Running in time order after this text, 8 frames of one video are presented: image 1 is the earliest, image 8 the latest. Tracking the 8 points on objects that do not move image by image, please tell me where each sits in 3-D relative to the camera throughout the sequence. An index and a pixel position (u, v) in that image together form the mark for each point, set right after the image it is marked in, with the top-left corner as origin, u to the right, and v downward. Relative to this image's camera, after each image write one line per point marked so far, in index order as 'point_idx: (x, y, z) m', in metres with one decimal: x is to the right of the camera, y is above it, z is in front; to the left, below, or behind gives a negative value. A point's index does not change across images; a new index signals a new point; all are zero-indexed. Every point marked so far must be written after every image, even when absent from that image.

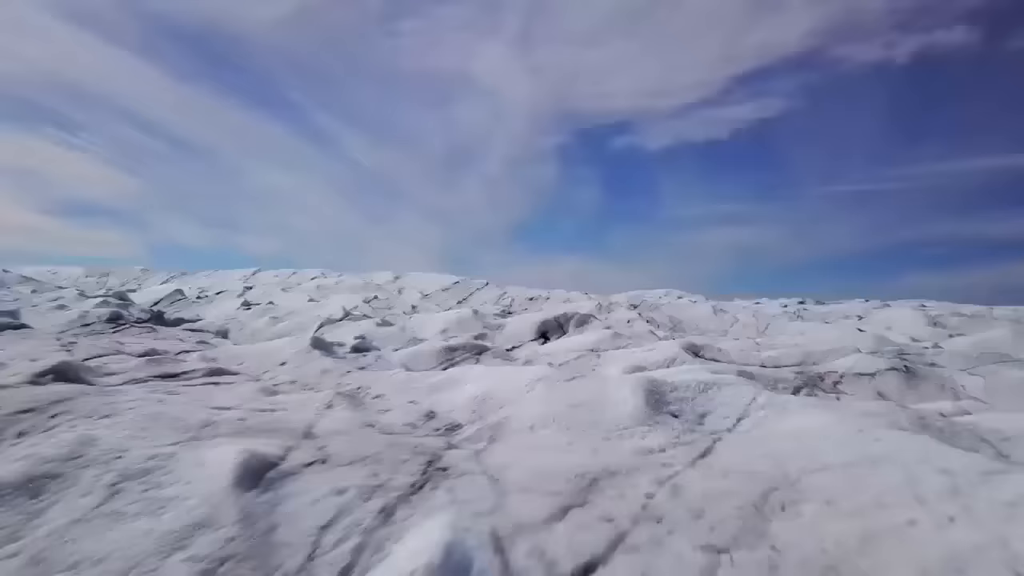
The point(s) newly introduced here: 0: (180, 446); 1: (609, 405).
0: (-1.5, -0.7, +3.7) m
1: (+0.6, -0.6, +4.6) m
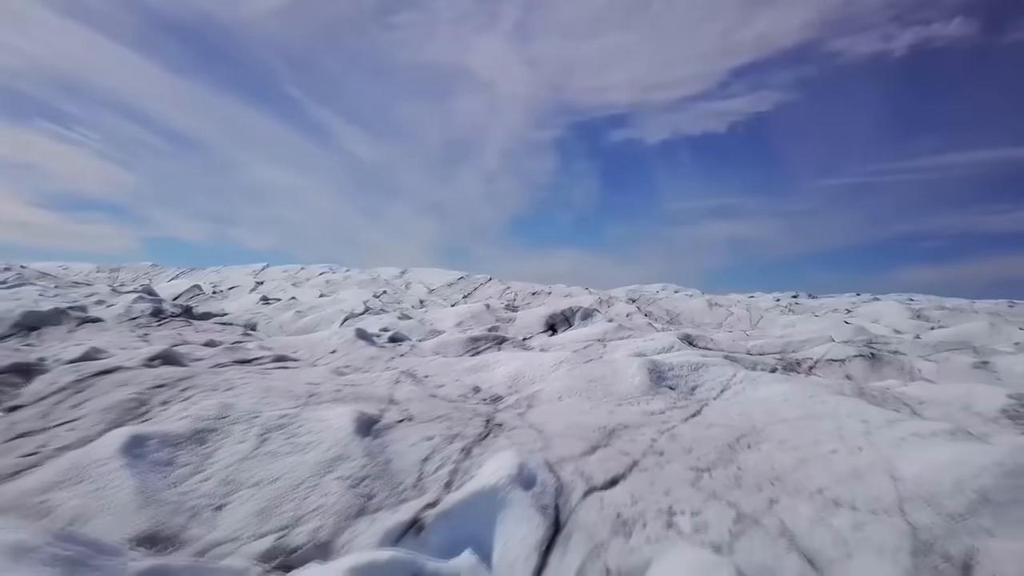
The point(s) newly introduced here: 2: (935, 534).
0: (-1.3, -0.7, +4.9) m
1: (+0.8, -0.6, +5.8) m
2: (+1.5, -0.9, +2.9) m
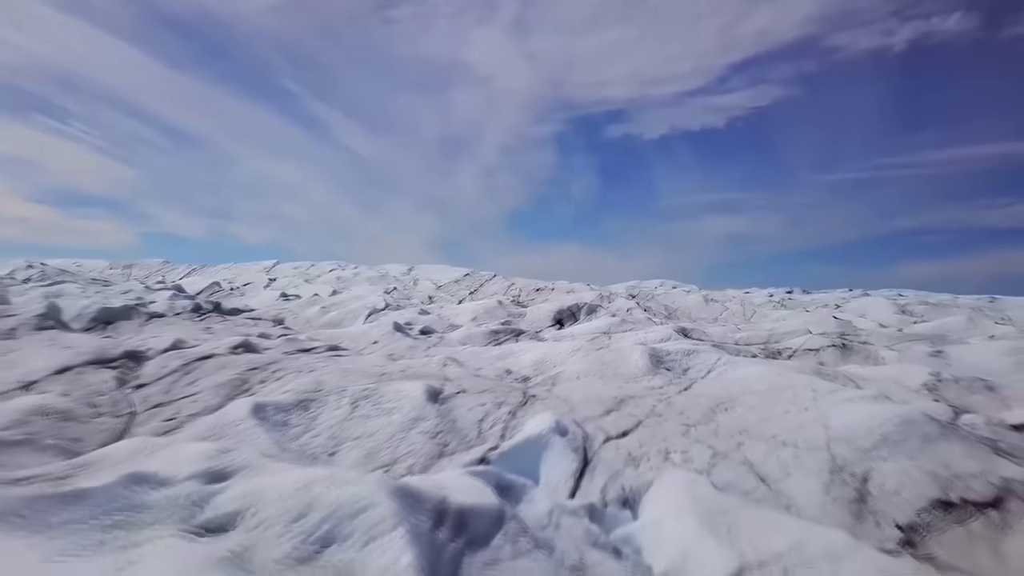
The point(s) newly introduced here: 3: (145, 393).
0: (-1.0, -0.7, +6.2) m
1: (+1.0, -0.7, +7.1) m
2: (+1.8, -0.9, +4.3) m
3: (-3.0, -0.9, +6.6) m
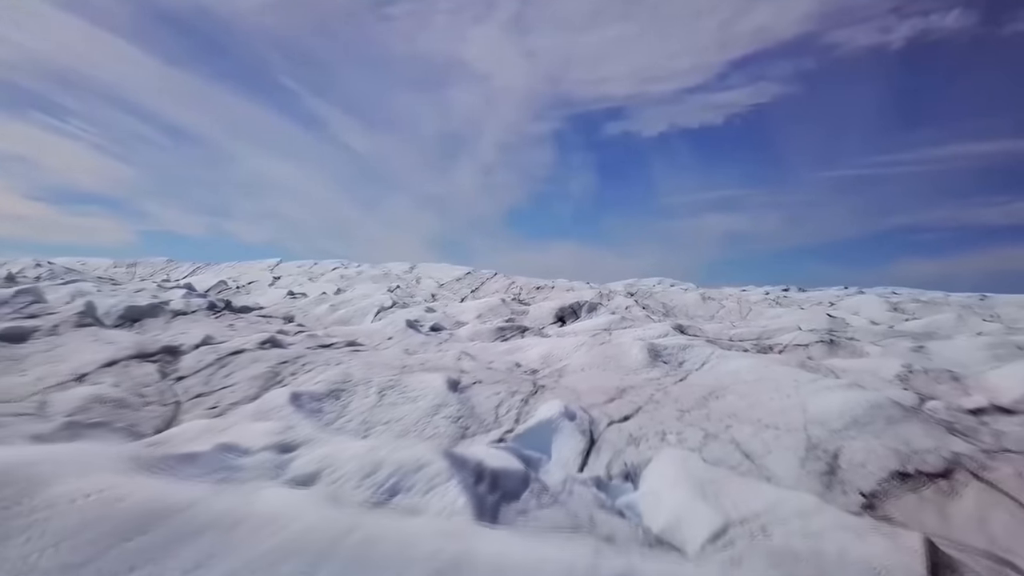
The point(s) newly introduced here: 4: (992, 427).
0: (-1.0, -0.8, +6.8) m
1: (+1.1, -0.7, +7.7) m
2: (+1.9, -0.9, +4.9) m
3: (-2.9, -0.9, +7.2) m
4: (+3.1, -0.9, +5.1) m
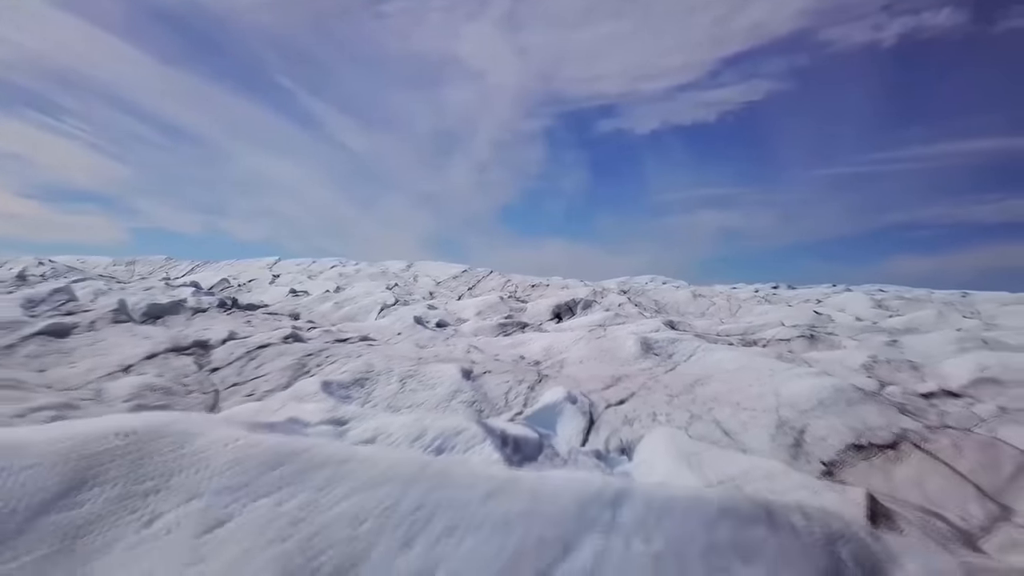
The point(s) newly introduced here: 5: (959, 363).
0: (-0.9, -0.7, +7.6) m
1: (+1.2, -0.6, +8.5) m
2: (+2.0, -0.9, +5.6) m
3: (-2.9, -0.9, +7.9) m
4: (+3.1, -0.9, +5.9) m
5: (+4.0, -0.7, +7.1) m
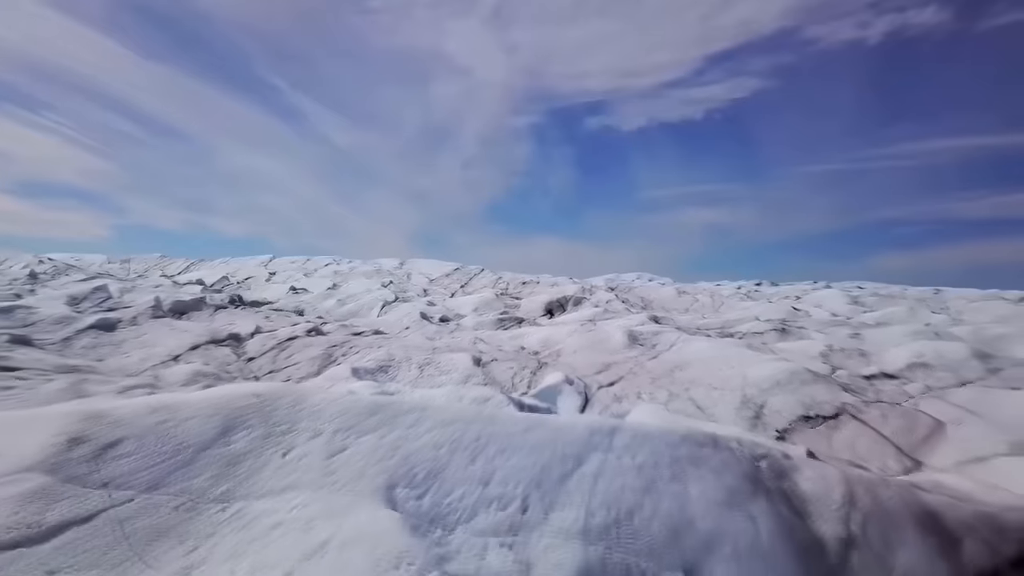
0: (-0.9, -0.7, +8.6) m
1: (+1.2, -0.6, +9.6) m
2: (+2.0, -0.9, +6.8) m
3: (-2.9, -0.8, +9.0) m
4: (+3.2, -0.9, +7.0) m
5: (+4.0, -0.7, +8.3) m
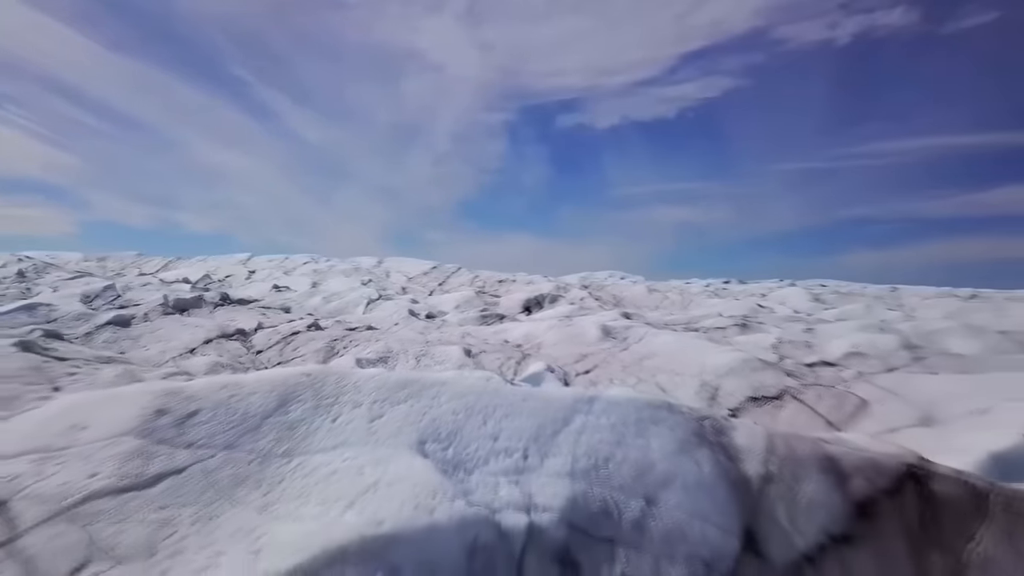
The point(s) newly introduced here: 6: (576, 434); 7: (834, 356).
0: (-1.0, -0.7, +9.6) m
1: (+1.0, -0.6, +10.6) m
2: (+1.9, -0.9, +7.8) m
3: (-3.0, -0.8, +9.8) m
4: (+3.1, -0.9, +8.1) m
5: (+3.9, -0.6, +9.4) m
6: (+0.3, -0.8, +4.3) m
7: (+3.5, -0.7, +8.7) m
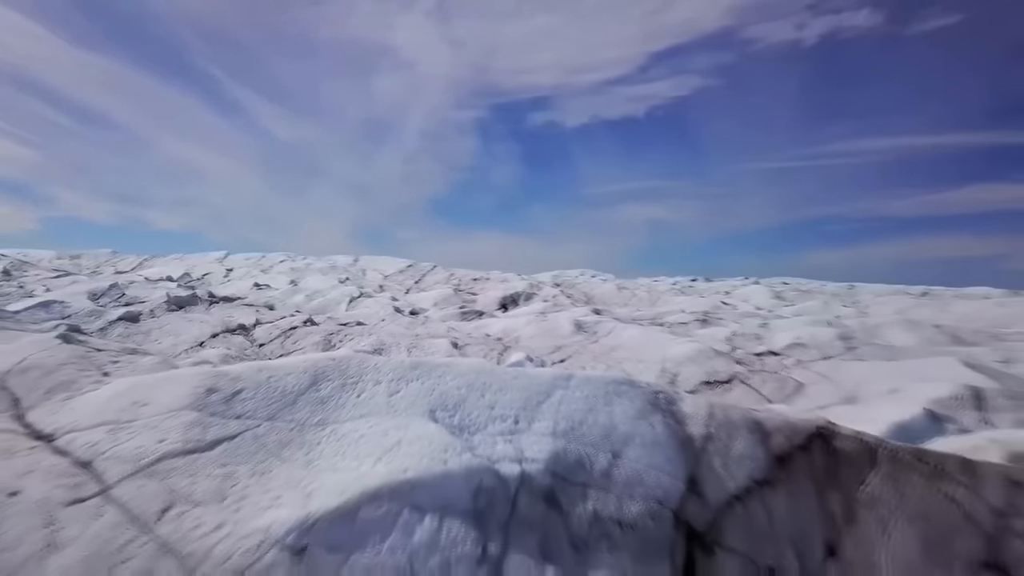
0: (-1.3, -0.7, +10.6) m
1: (+0.7, -0.6, +11.6) m
2: (+1.8, -0.9, +8.9) m
3: (-3.3, -0.8, +10.8) m
4: (+2.9, -0.8, +9.2) m
5: (+3.6, -0.6, +10.6) m
6: (+0.3, -0.8, +5.3) m
7: (+3.3, -0.7, +9.9) m
